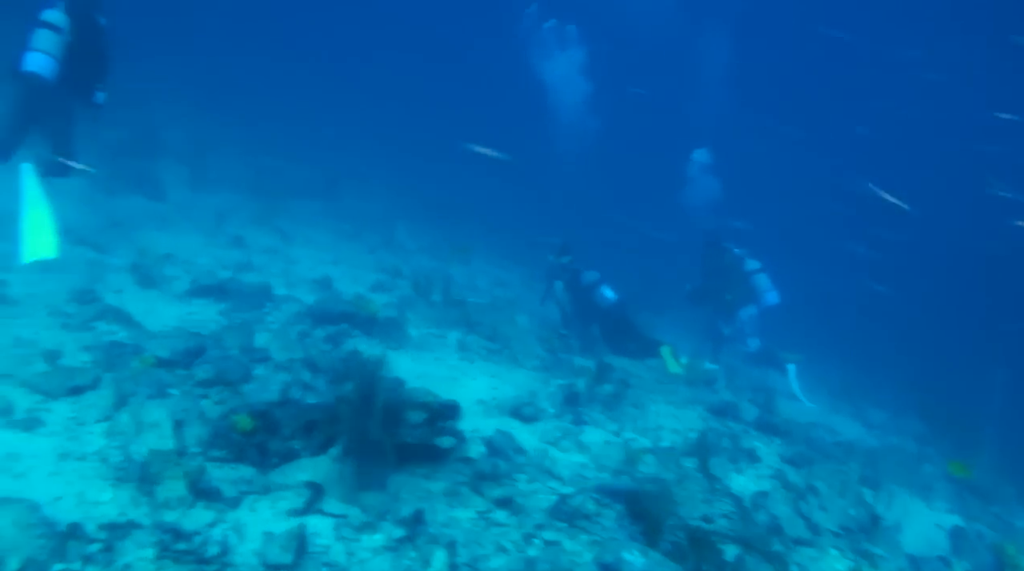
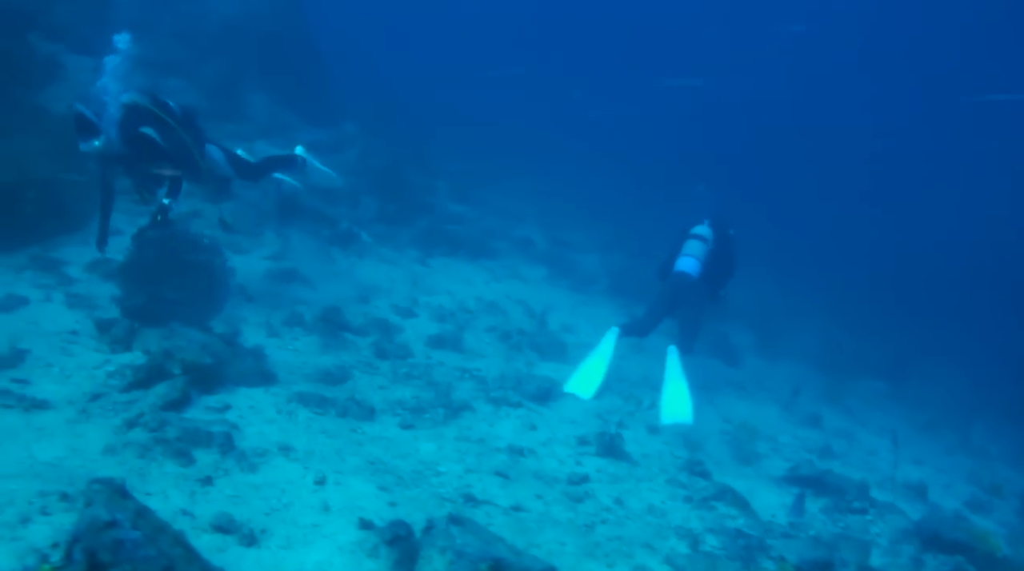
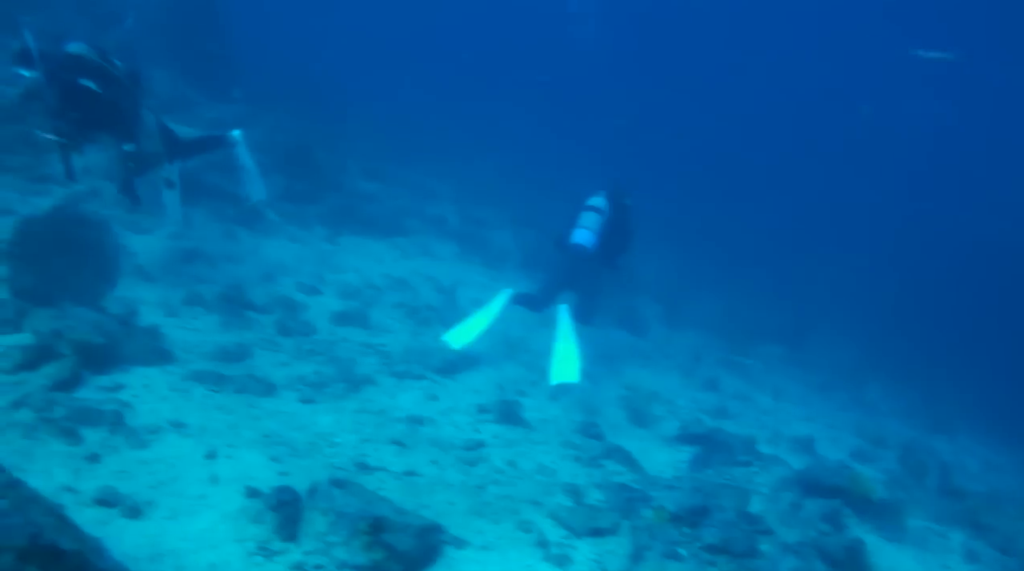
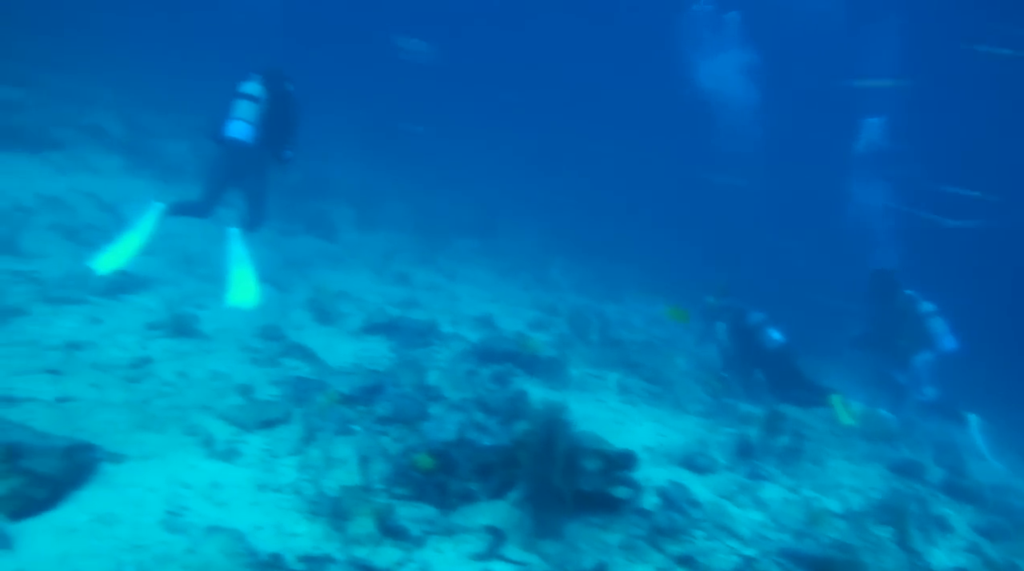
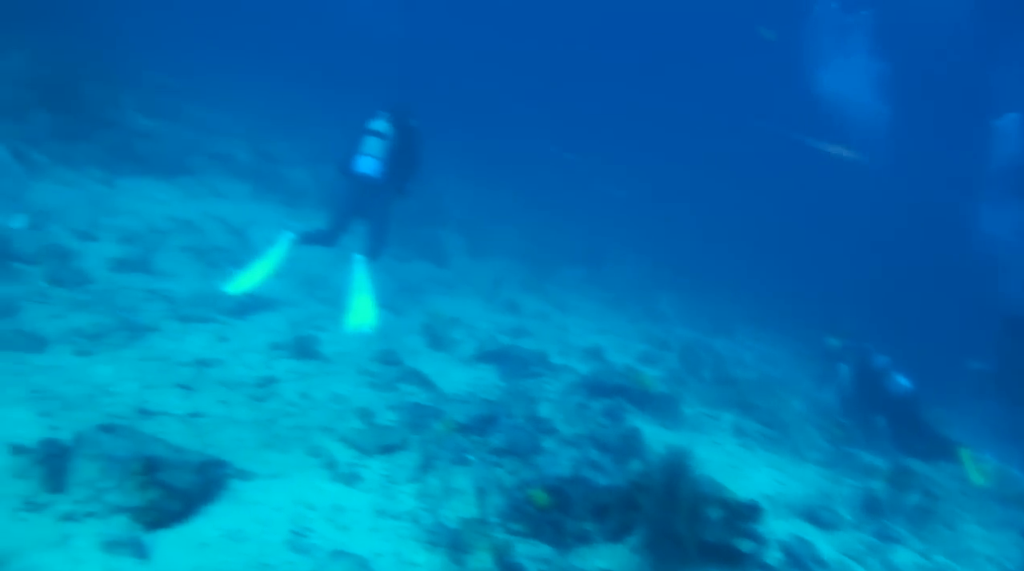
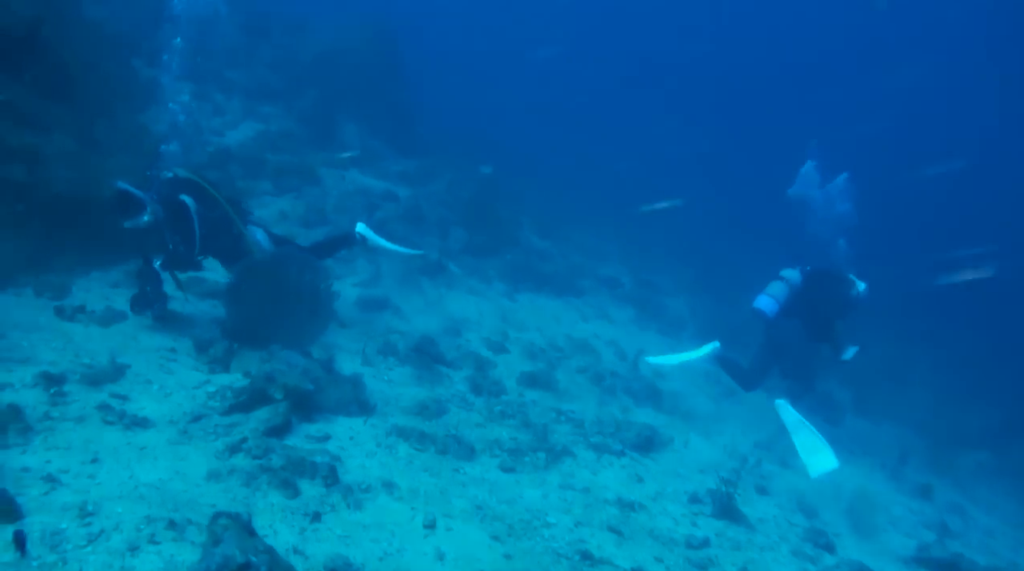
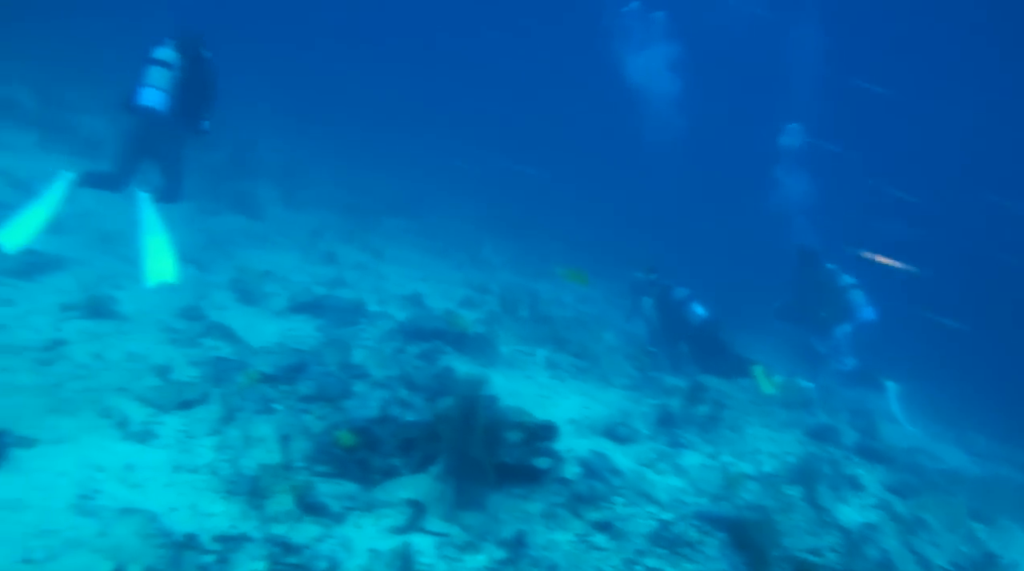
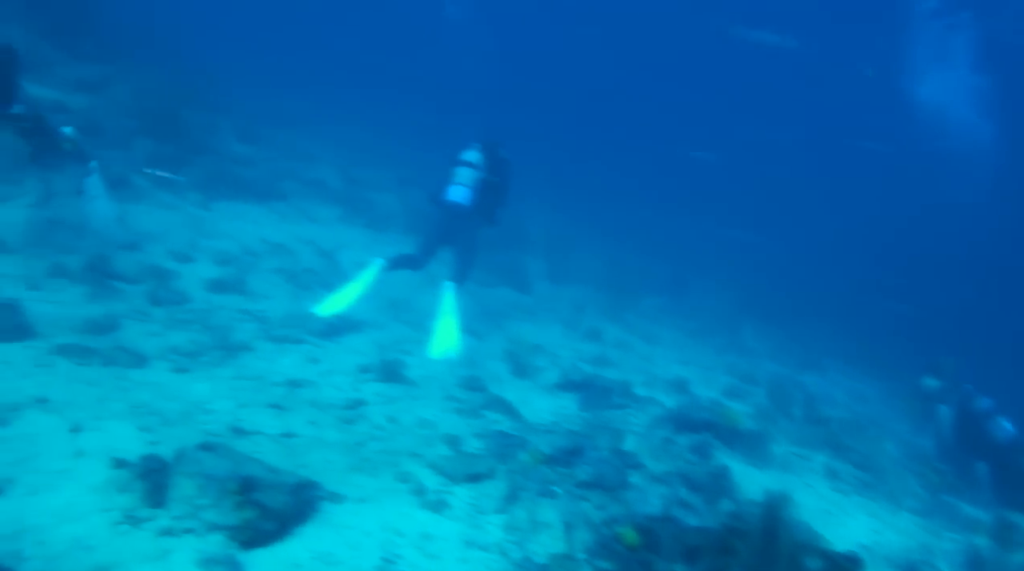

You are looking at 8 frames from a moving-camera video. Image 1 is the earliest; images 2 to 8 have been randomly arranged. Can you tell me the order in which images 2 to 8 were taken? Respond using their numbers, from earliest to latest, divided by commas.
7, 4, 5, 8, 3, 2, 6
